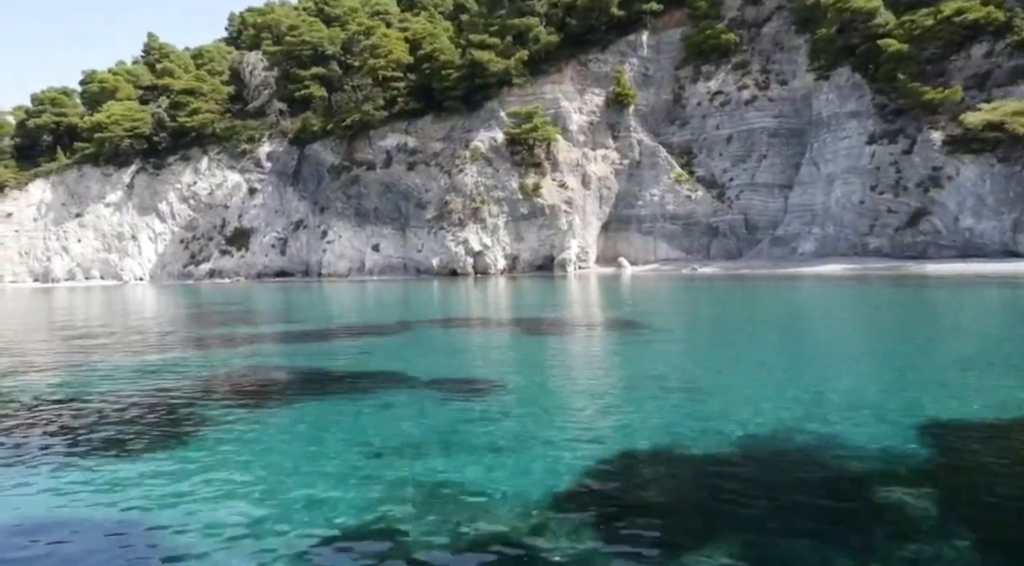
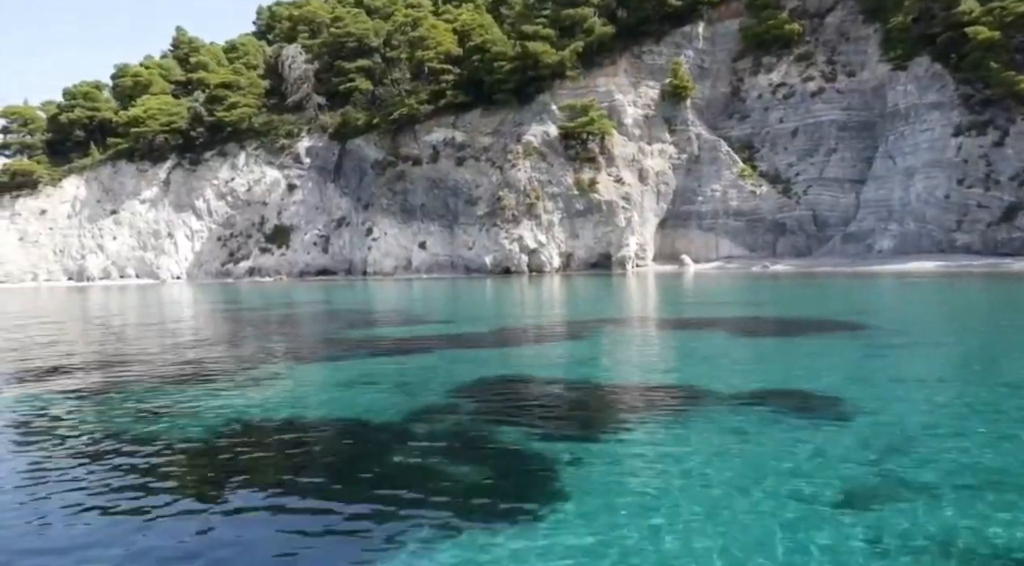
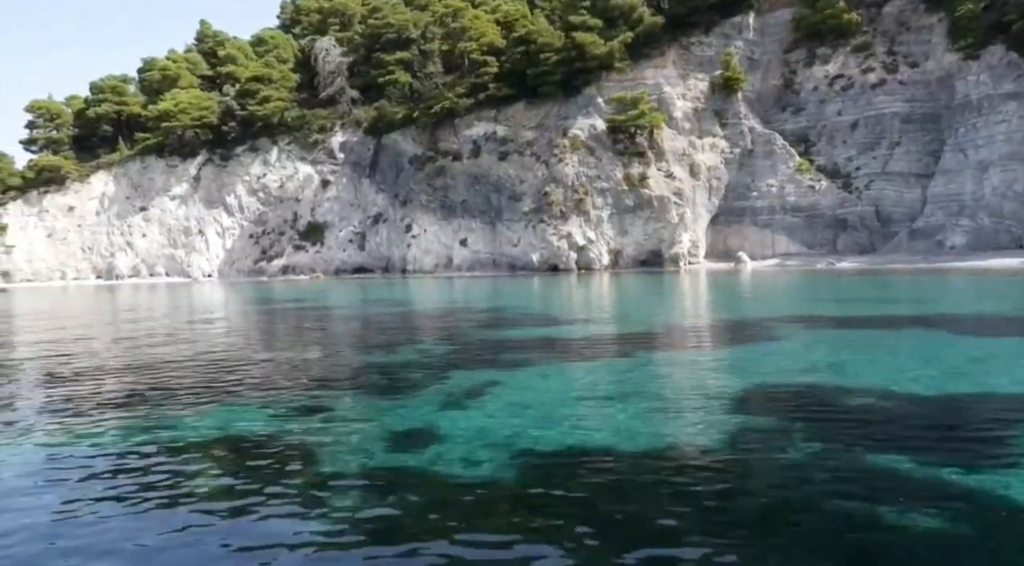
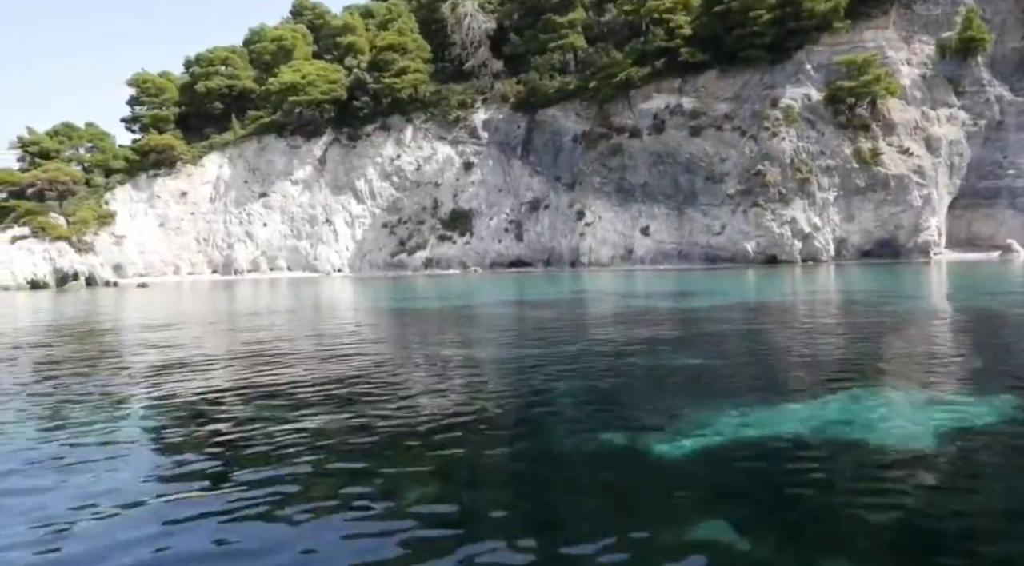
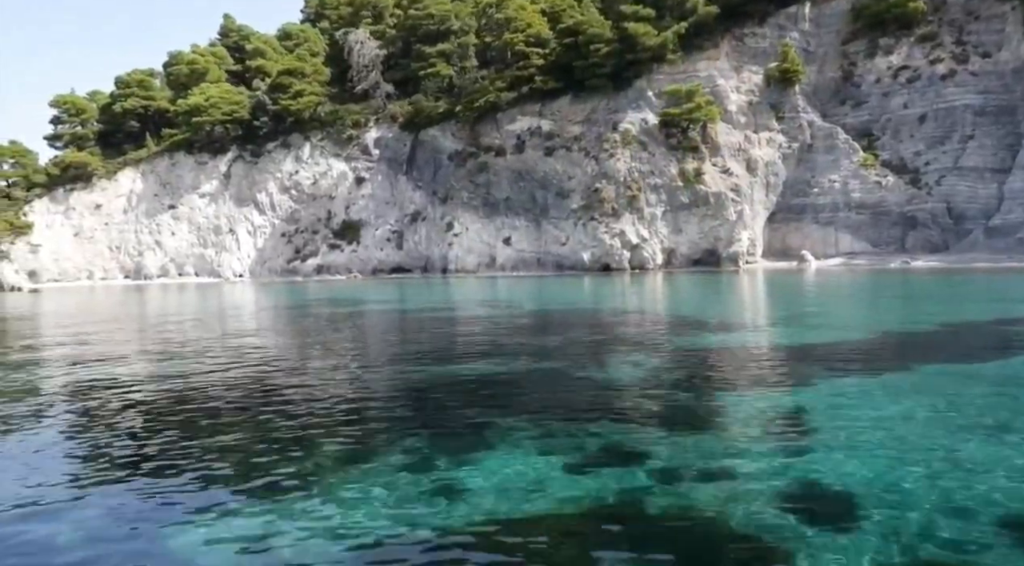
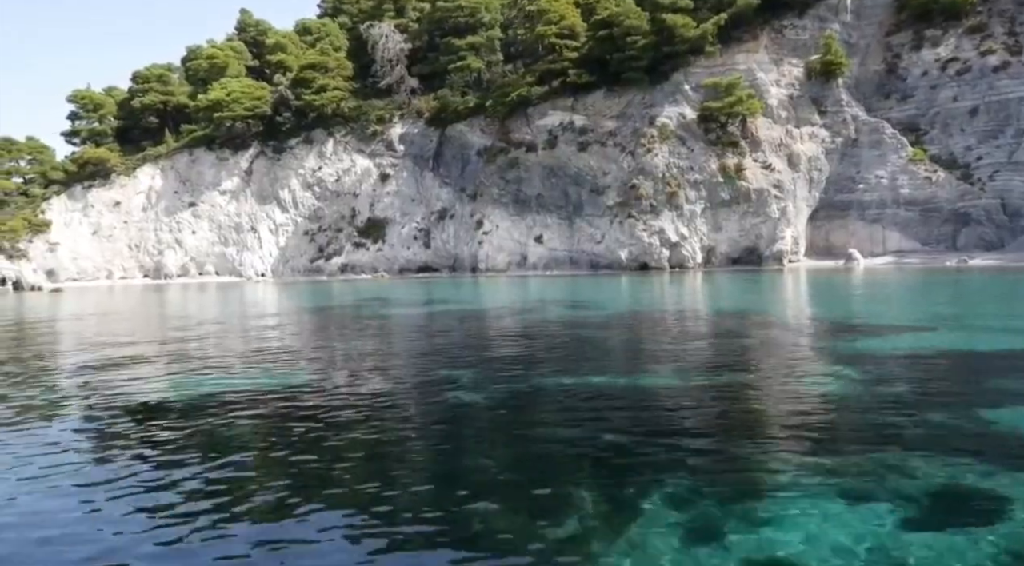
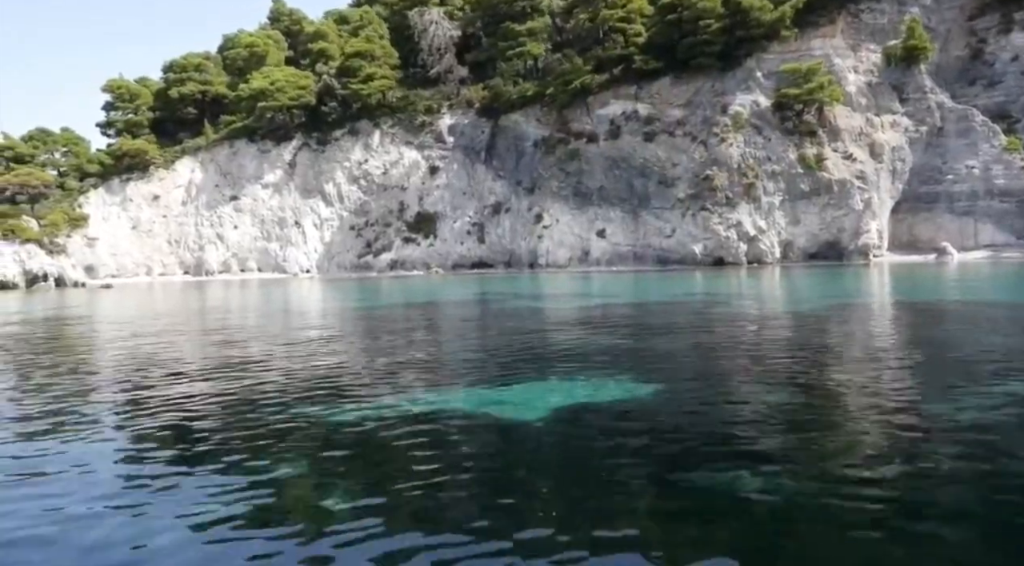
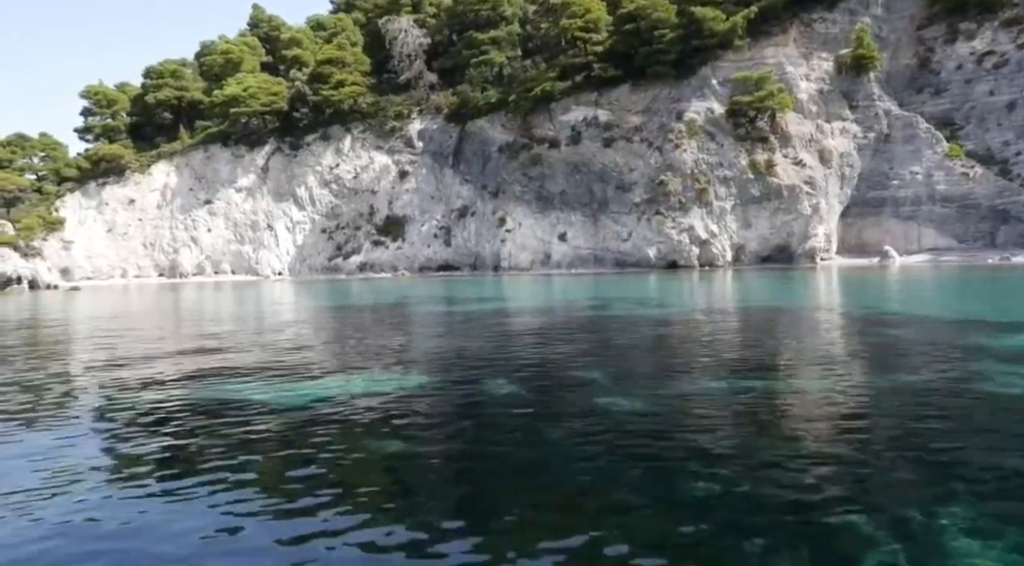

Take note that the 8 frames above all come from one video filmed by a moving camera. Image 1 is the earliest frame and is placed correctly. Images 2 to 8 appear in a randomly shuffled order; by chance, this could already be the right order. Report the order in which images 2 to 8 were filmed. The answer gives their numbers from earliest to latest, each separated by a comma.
2, 3, 5, 6, 8, 7, 4
